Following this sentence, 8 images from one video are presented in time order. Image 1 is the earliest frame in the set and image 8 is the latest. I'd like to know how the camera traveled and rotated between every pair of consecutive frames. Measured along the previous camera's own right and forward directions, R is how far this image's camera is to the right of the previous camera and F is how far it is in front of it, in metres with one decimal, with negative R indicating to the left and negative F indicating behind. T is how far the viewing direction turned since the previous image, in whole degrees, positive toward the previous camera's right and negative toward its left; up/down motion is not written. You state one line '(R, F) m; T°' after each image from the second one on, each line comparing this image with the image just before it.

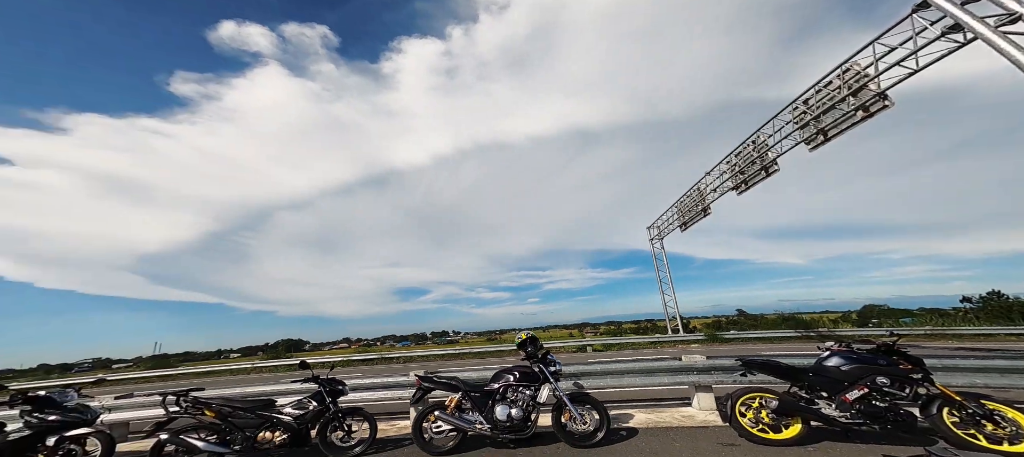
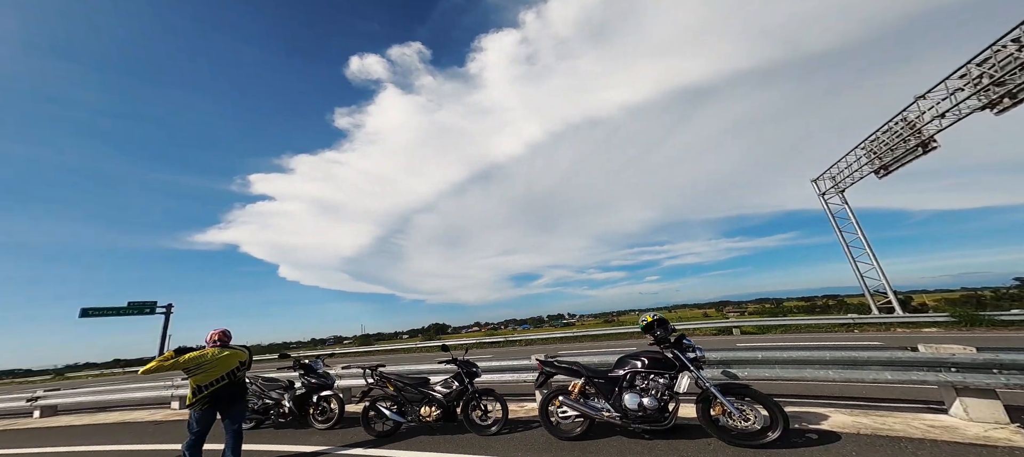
(-0.1, +0.1) m; -16°
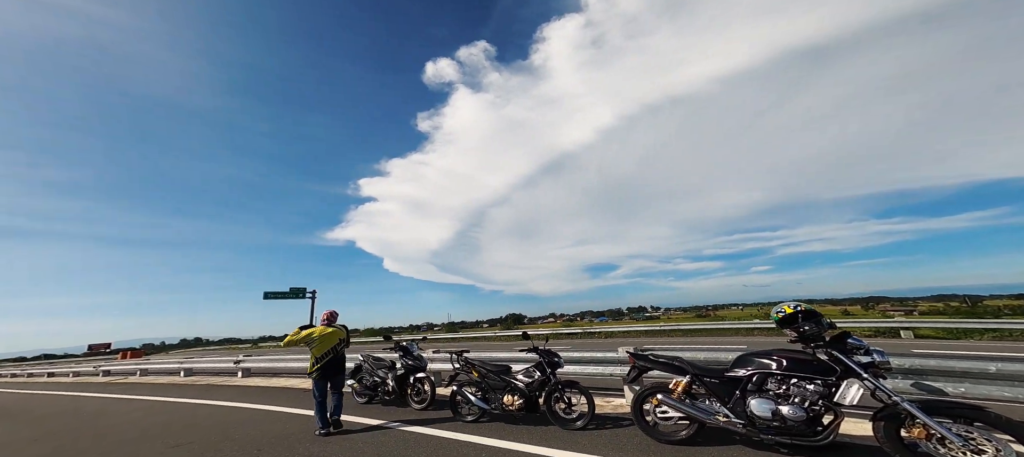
(0.0, +0.1) m; -12°
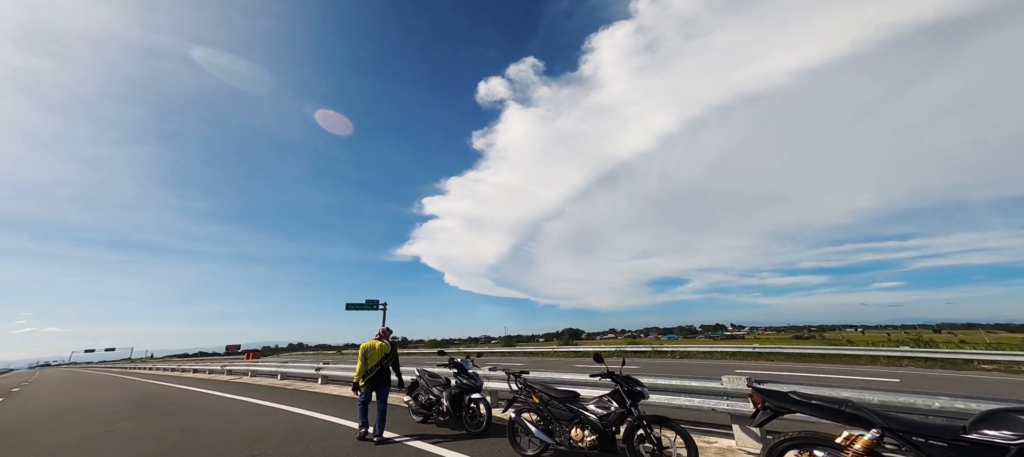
(-0.1, +0.3) m; -9°
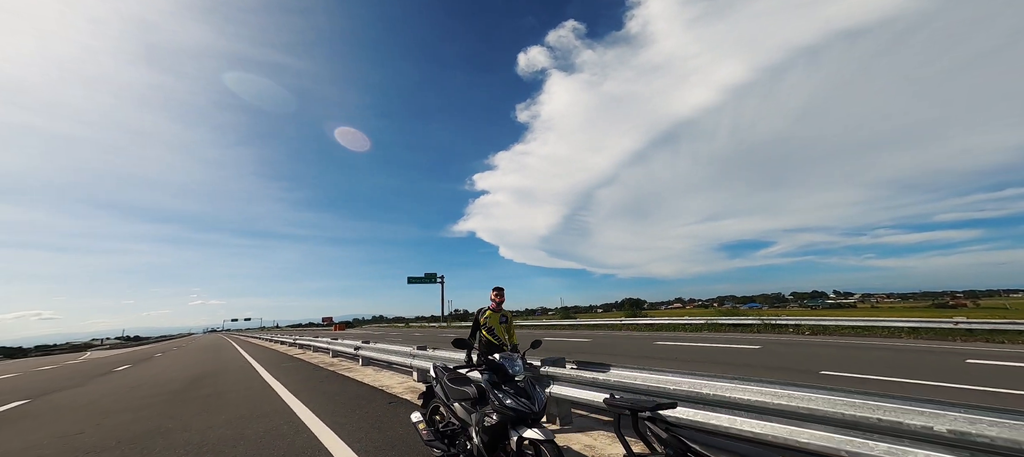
(-0.2, +1.6) m; -9°
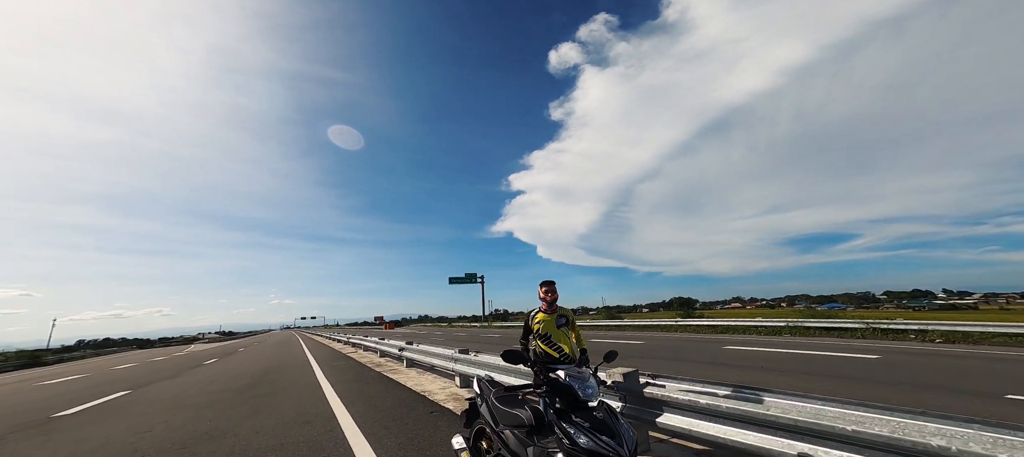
(-0.2, +0.8) m; -6°
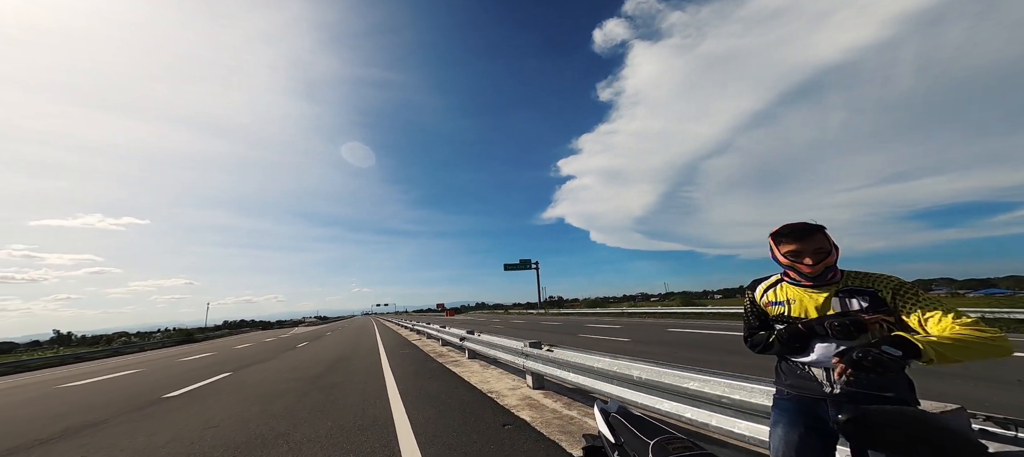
(-0.6, +1.6) m; -9°
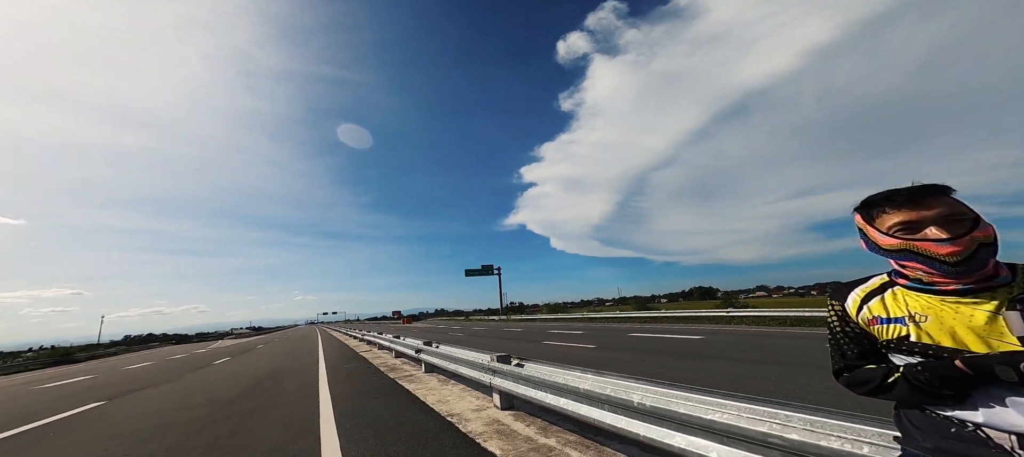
(-0.1, +0.9) m; +6°
